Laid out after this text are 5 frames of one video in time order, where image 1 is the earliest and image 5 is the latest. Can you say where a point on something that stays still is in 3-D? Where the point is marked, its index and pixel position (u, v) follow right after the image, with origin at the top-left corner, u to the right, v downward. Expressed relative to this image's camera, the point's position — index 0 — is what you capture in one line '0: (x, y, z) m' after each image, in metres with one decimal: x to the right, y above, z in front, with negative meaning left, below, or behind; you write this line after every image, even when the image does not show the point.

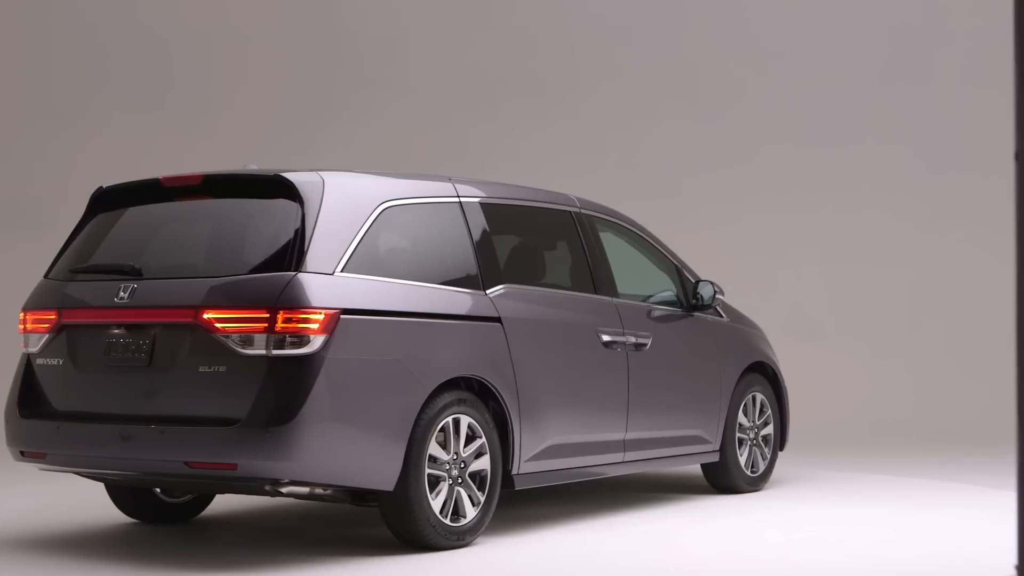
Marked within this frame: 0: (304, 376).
0: (-0.8, -0.3, +4.5) m
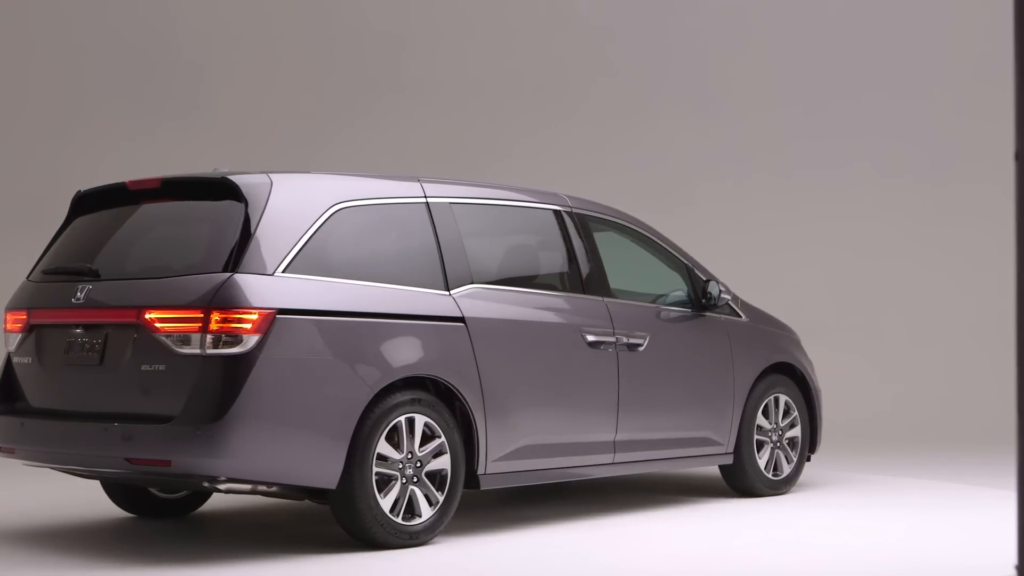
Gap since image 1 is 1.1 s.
0: (-1.1, -0.3, +4.6) m
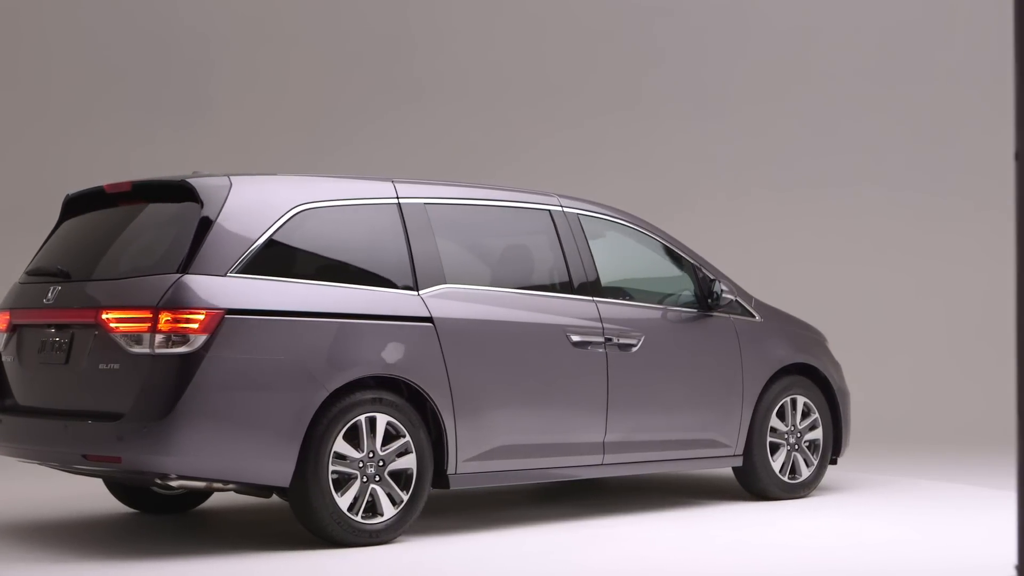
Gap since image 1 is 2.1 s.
0: (-1.3, -0.3, +4.7) m
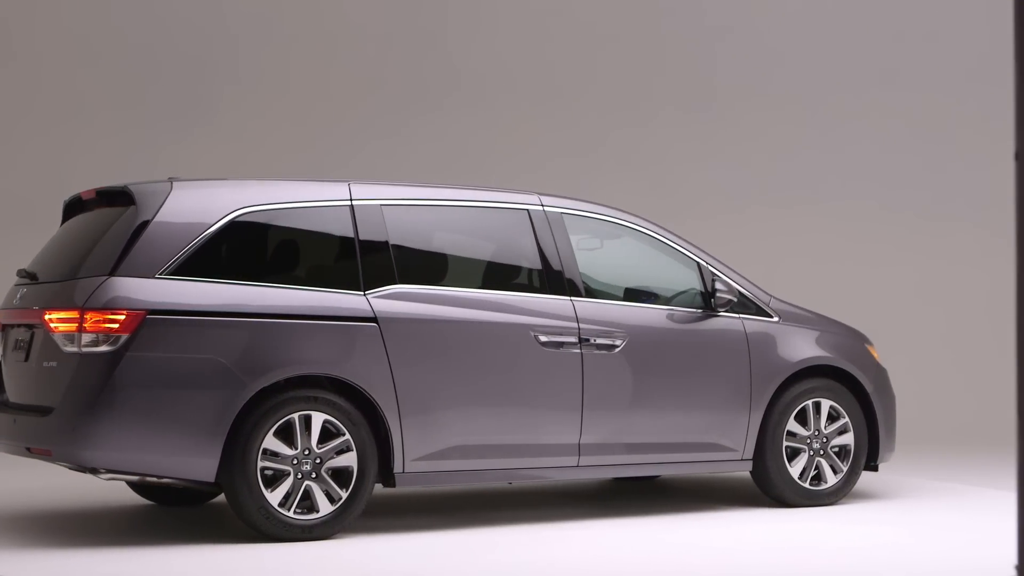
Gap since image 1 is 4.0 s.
0: (-1.7, -0.3, +4.9) m
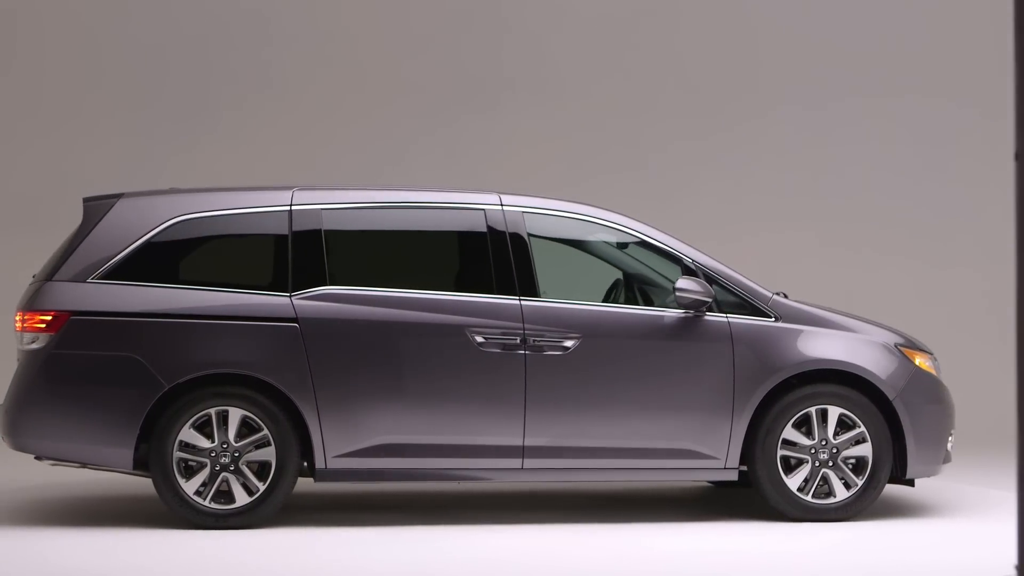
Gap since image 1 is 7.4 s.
0: (-2.2, -0.4, +5.5) m
